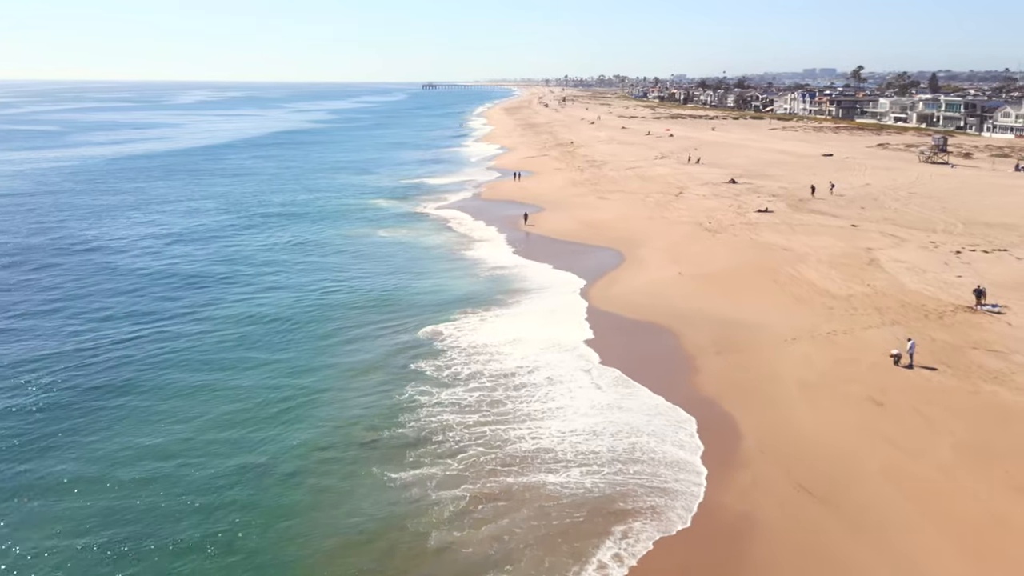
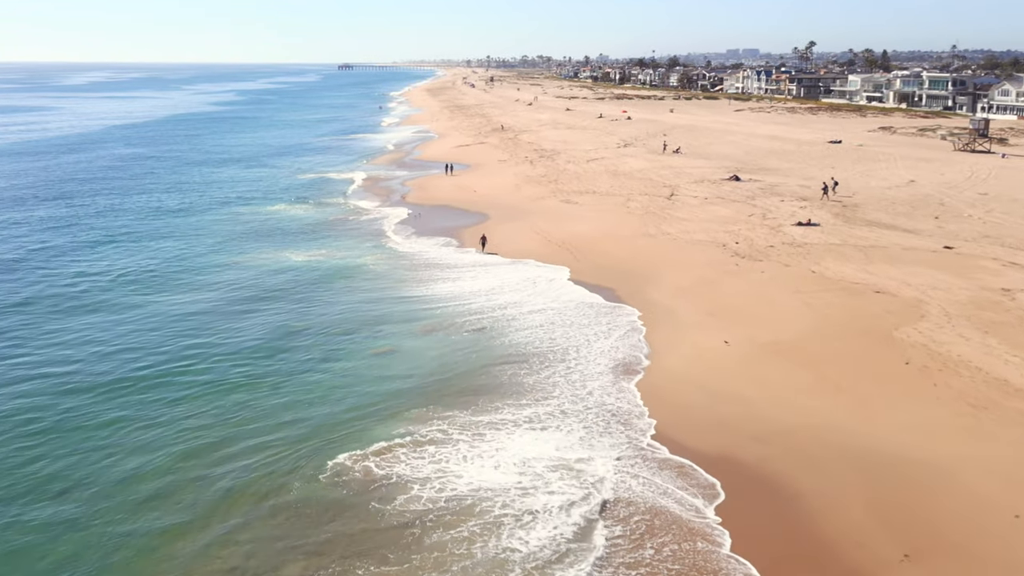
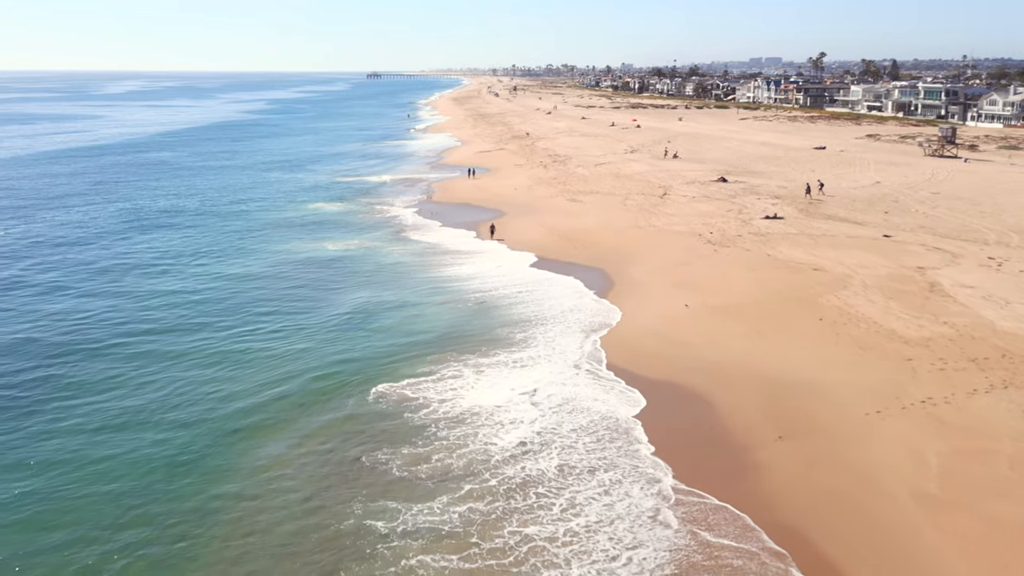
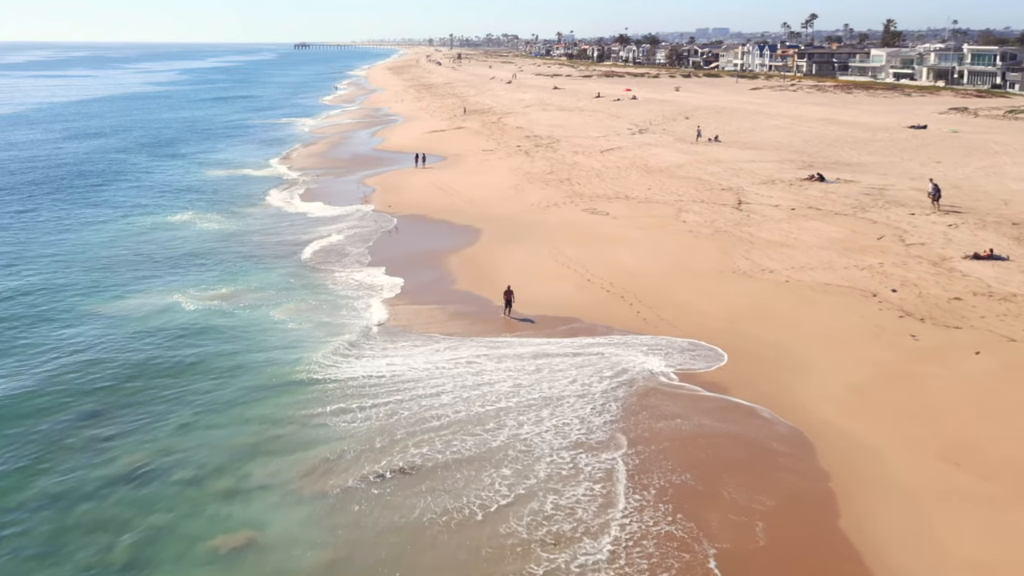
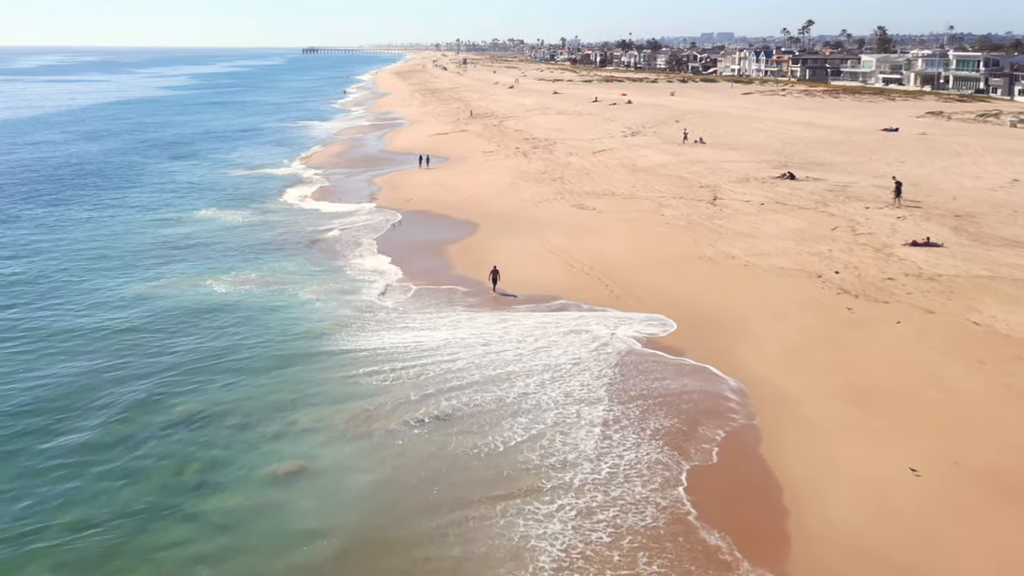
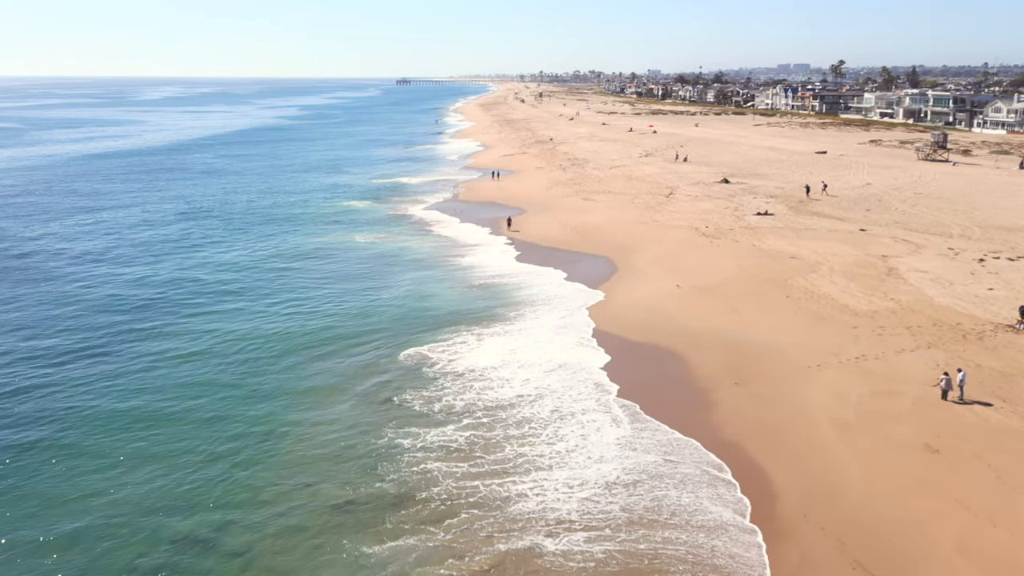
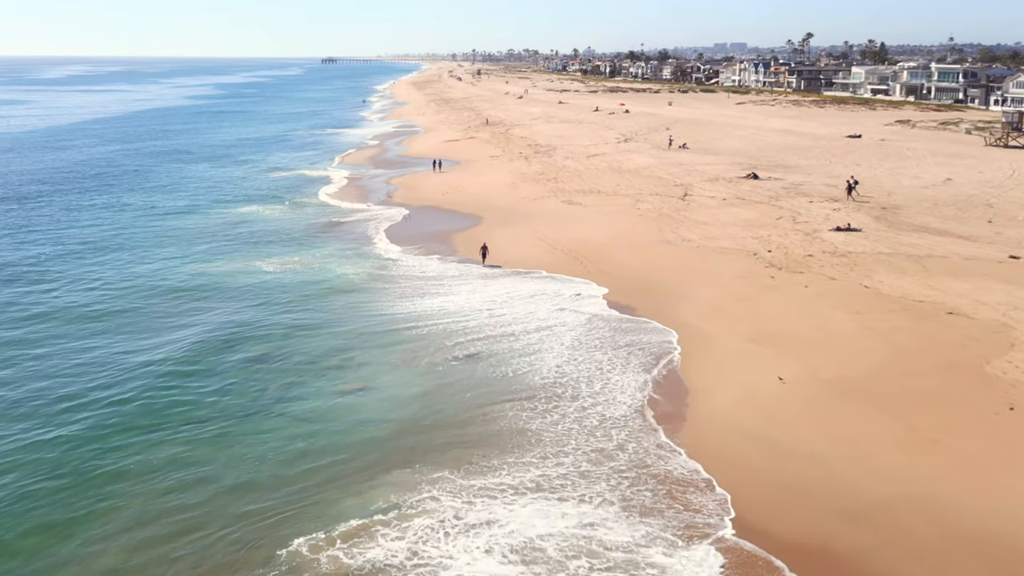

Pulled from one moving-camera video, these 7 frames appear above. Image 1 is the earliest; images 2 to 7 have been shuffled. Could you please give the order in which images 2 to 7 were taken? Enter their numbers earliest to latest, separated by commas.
6, 3, 2, 7, 5, 4
